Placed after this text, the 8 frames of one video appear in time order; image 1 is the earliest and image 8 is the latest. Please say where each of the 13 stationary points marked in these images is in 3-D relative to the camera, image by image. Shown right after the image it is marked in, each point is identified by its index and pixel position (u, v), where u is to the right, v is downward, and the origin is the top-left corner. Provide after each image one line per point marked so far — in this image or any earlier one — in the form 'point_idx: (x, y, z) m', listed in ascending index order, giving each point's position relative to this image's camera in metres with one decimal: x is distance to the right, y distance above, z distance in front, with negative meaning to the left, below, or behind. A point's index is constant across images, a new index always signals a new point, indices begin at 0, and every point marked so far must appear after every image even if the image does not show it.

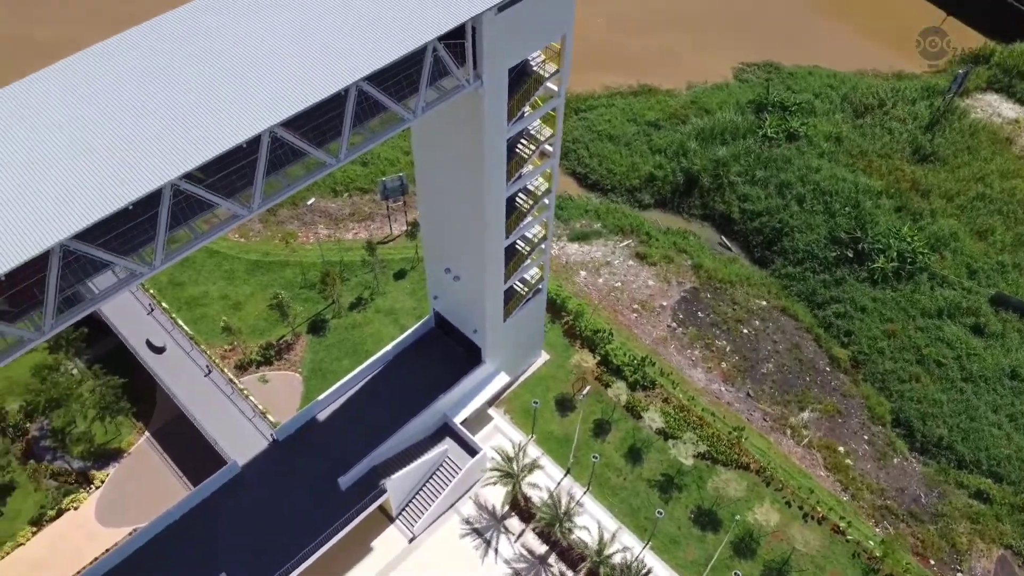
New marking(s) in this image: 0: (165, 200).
0: (-7.0, +1.8, +16.6) m
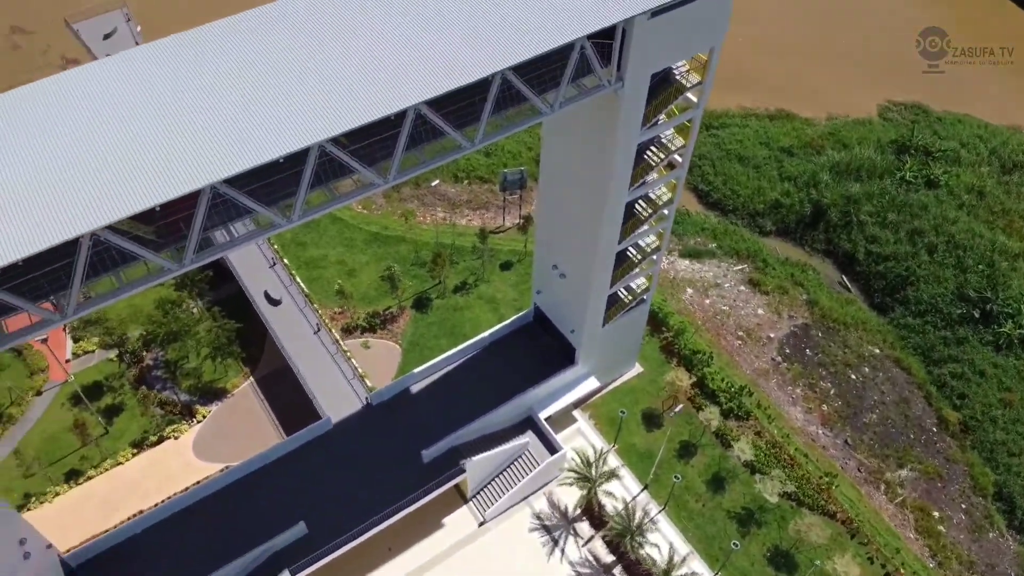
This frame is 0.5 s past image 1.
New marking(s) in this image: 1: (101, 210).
0: (-4.4, +2.7, +17.4) m
1: (-7.8, +1.5, +15.1) m
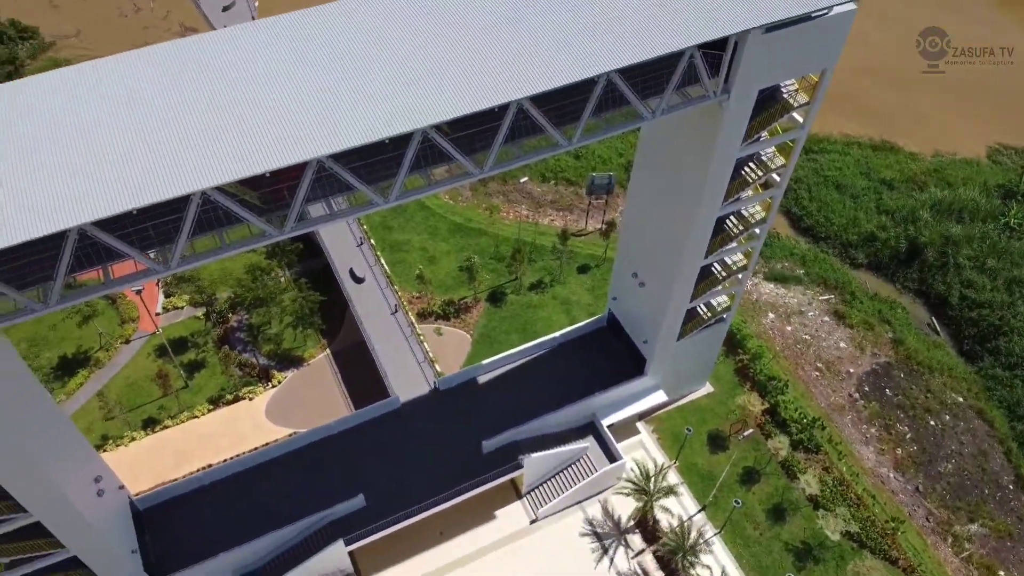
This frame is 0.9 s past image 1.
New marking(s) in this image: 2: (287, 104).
0: (-2.2, +3.2, +17.8) m
1: (-6.0, +2.3, +15.8) m
2: (-5.0, +4.2, +17.9) m
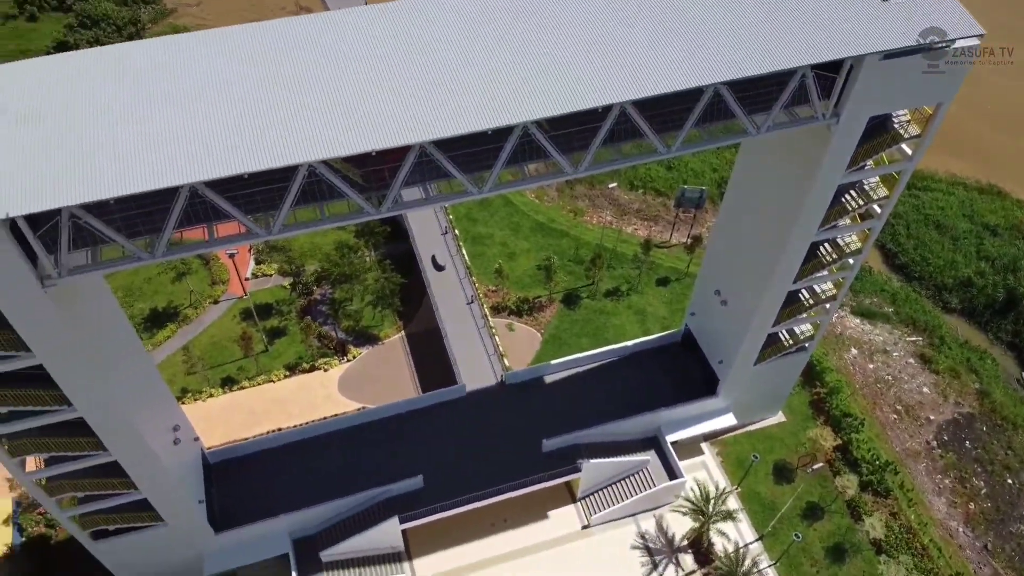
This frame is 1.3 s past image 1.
0: (0.0, +3.4, +18.1) m
1: (-4.0, +3.0, +16.3) m
2: (-2.6, +4.7, +18.4) m
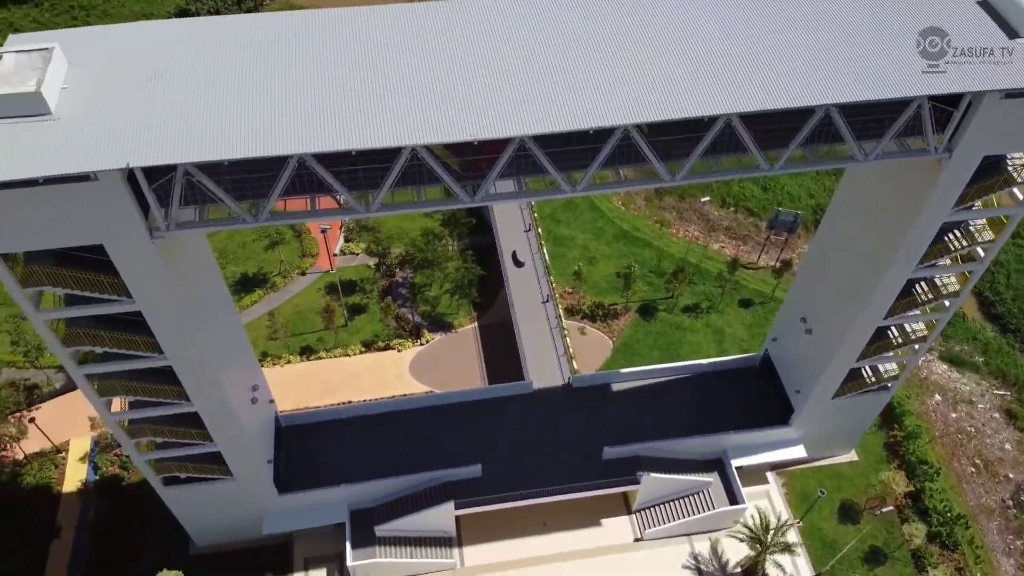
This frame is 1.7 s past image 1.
0: (+2.3, +3.3, +18.1) m
1: (-1.9, +3.4, +16.7) m
2: (-0.2, +4.9, +18.6) m
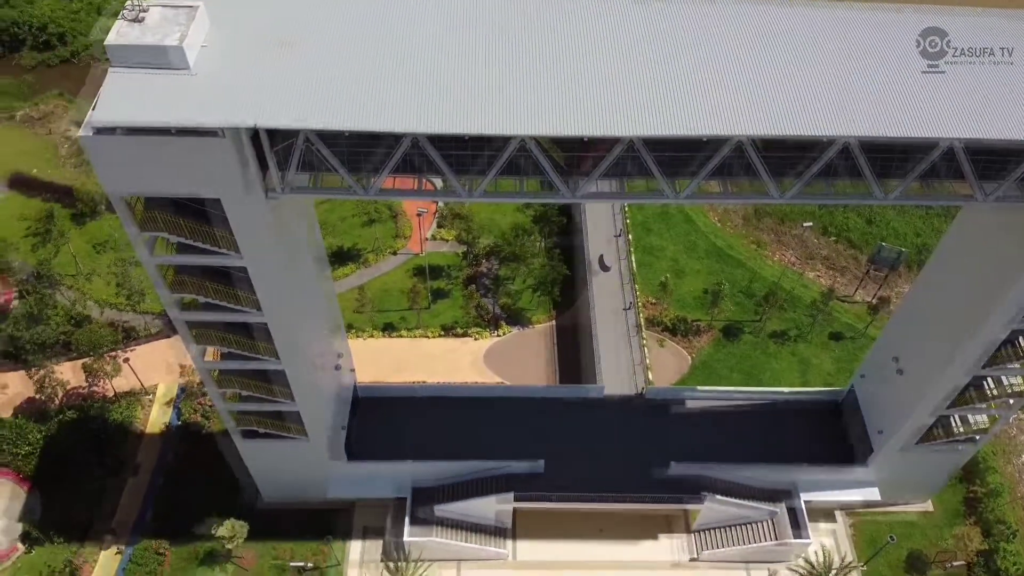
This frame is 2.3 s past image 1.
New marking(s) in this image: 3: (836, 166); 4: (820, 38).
0: (+4.7, +3.0, +17.9) m
1: (+0.4, +3.6, +17.0) m
2: (+2.5, +4.9, +18.7) m
3: (+7.4, +2.8, +18.8) m
4: (+7.5, +6.2, +20.2) m
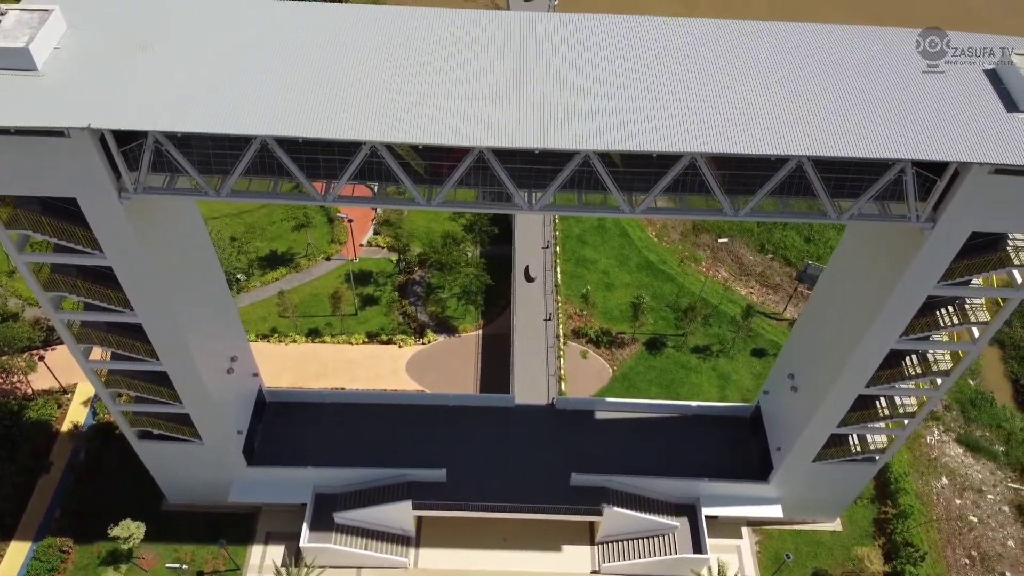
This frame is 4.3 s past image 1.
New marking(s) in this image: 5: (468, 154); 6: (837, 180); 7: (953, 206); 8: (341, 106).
0: (+1.5, +2.8, +18.0) m
1: (-2.8, +3.5, +17.1) m
2: (-0.7, +4.7, +18.8) m
3: (+4.2, +2.5, +18.9) m
4: (+4.3, +5.8, +20.3) m
5: (-0.9, +3.0, +17.9) m
6: (+7.7, +2.5, +18.8) m
7: (+9.7, +1.8, +17.8) m
8: (-3.8, +3.8, +17.3) m
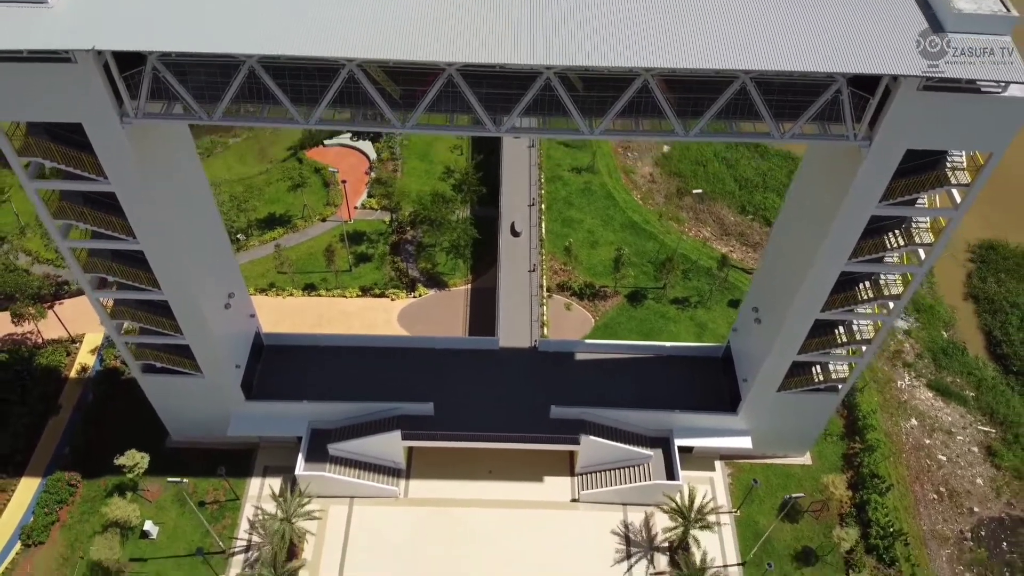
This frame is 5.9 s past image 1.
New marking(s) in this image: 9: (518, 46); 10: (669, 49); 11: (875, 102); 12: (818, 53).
0: (+0.7, +4.9, +19.6) m
1: (-3.6, +5.5, +18.7) m
2: (-1.5, +6.8, +20.5) m
3: (+3.4, +4.6, +20.5) m
4: (+3.5, +7.9, +21.9) m
5: (-1.6, +5.1, +19.6) m
6: (+6.9, +4.7, +20.4) m
7: (+8.9, +4.0, +19.3) m
8: (-4.6, +5.8, +19.0) m
9: (+0.1, +5.6, +19.4) m
10: (+3.3, +5.6, +19.3) m
11: (+8.8, +4.5, +19.5) m
12: (+7.0, +5.4, +19.1) m
